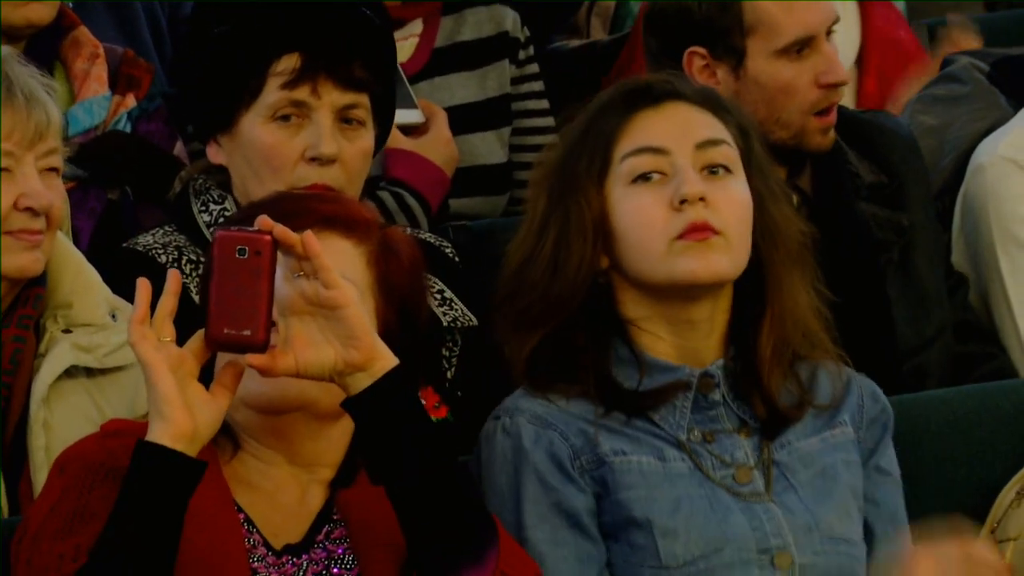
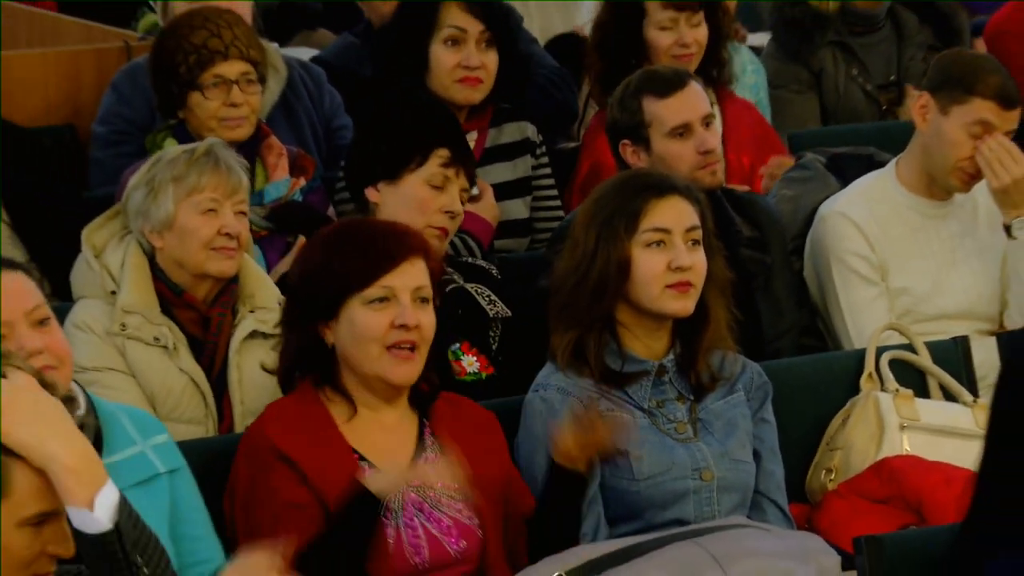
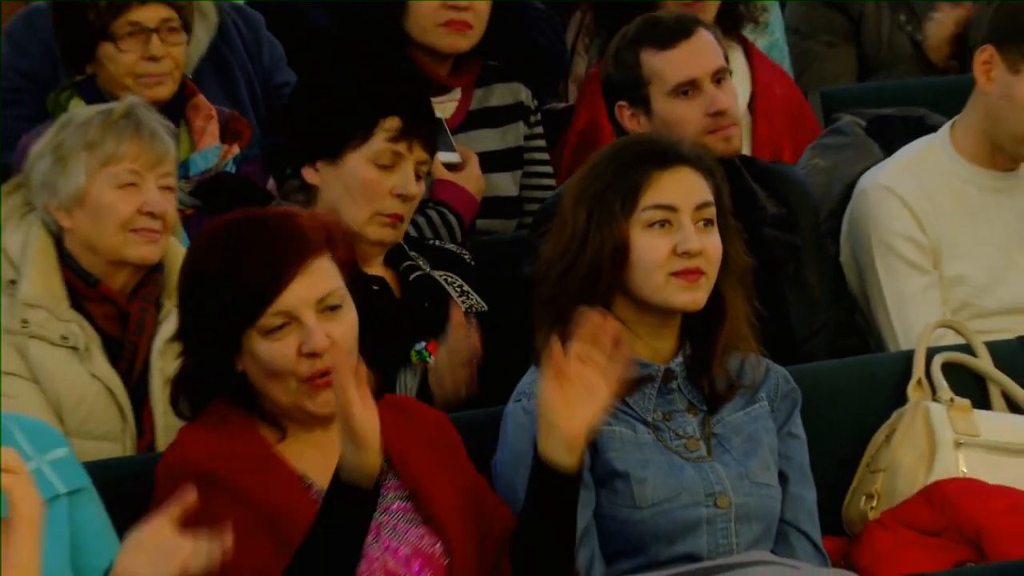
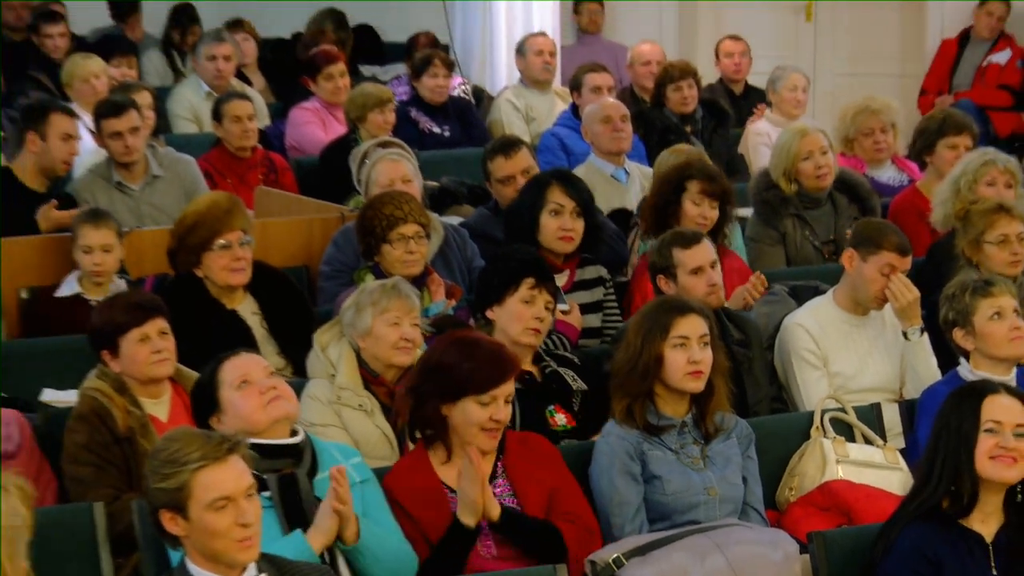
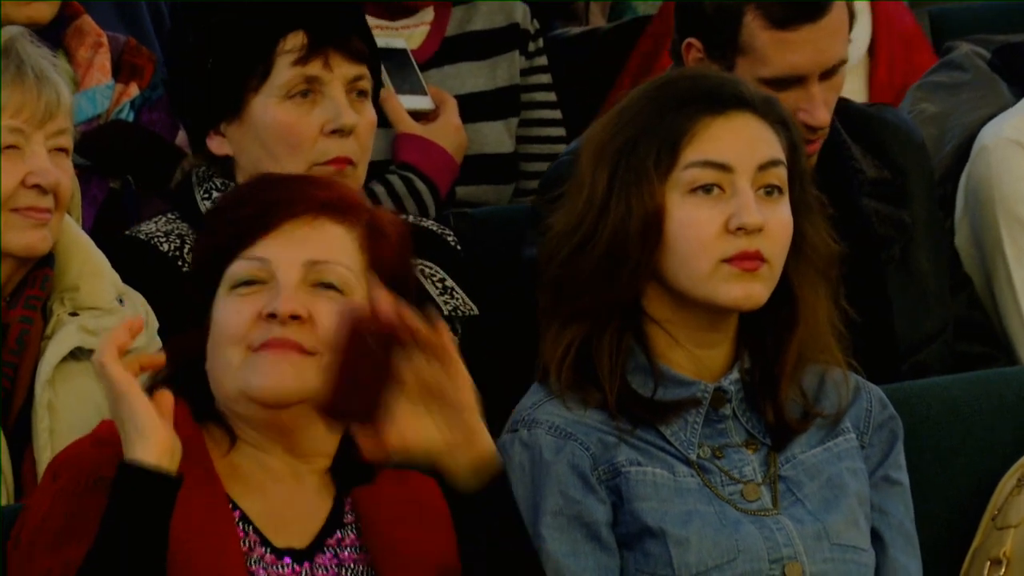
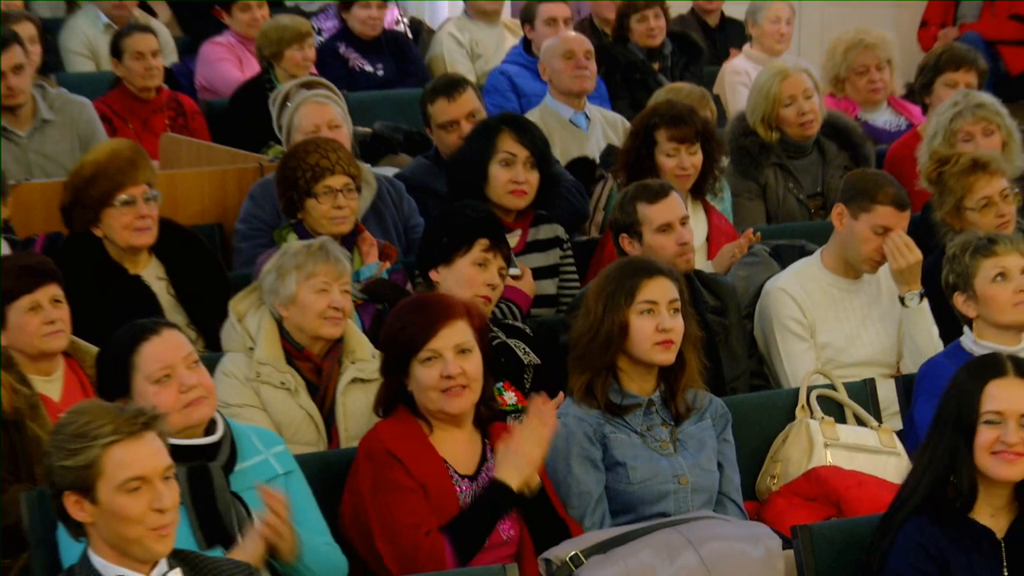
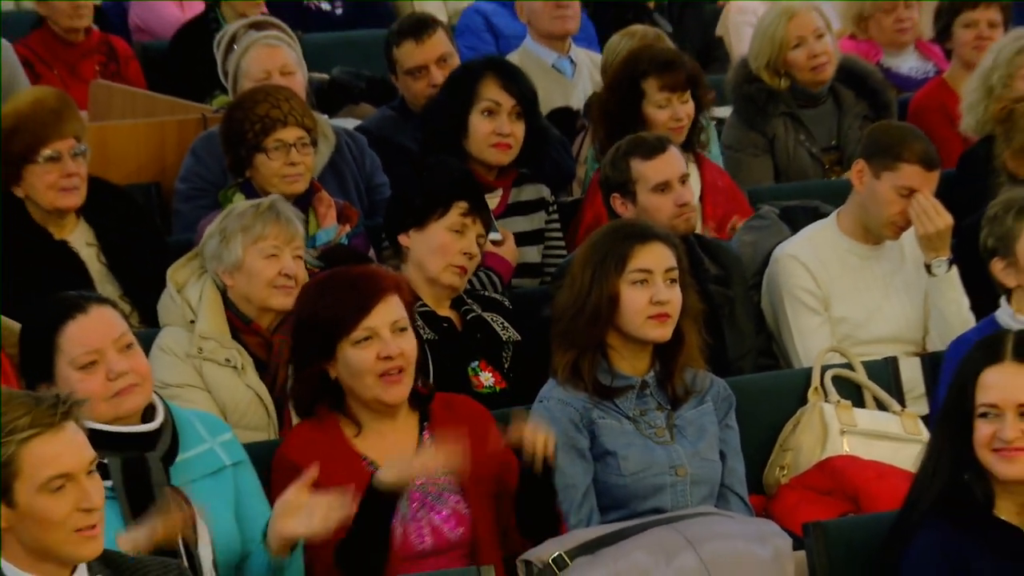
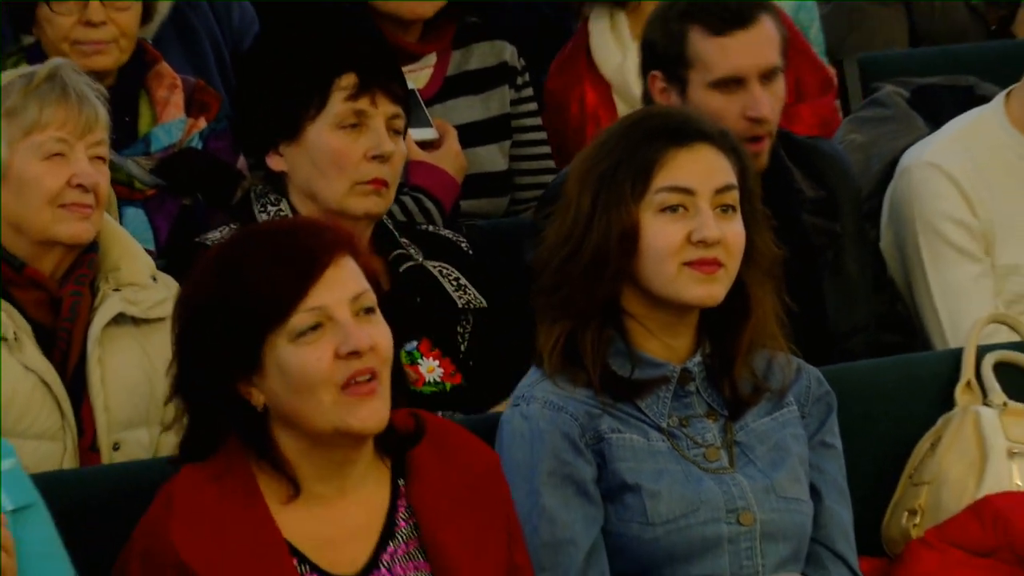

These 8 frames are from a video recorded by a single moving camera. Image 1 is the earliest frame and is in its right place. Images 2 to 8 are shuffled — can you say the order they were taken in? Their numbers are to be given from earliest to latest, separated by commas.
5, 8, 3, 2, 7, 6, 4
